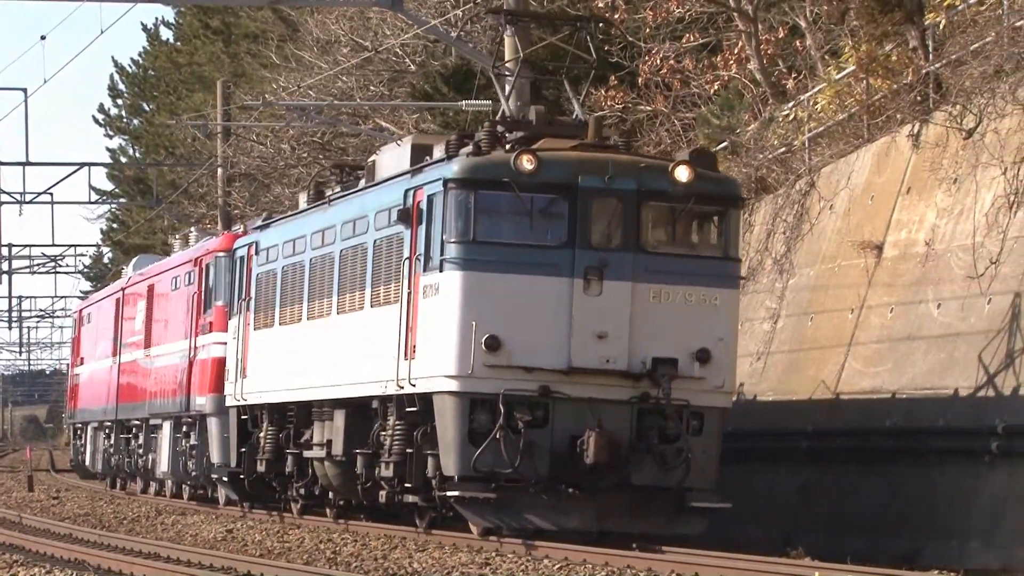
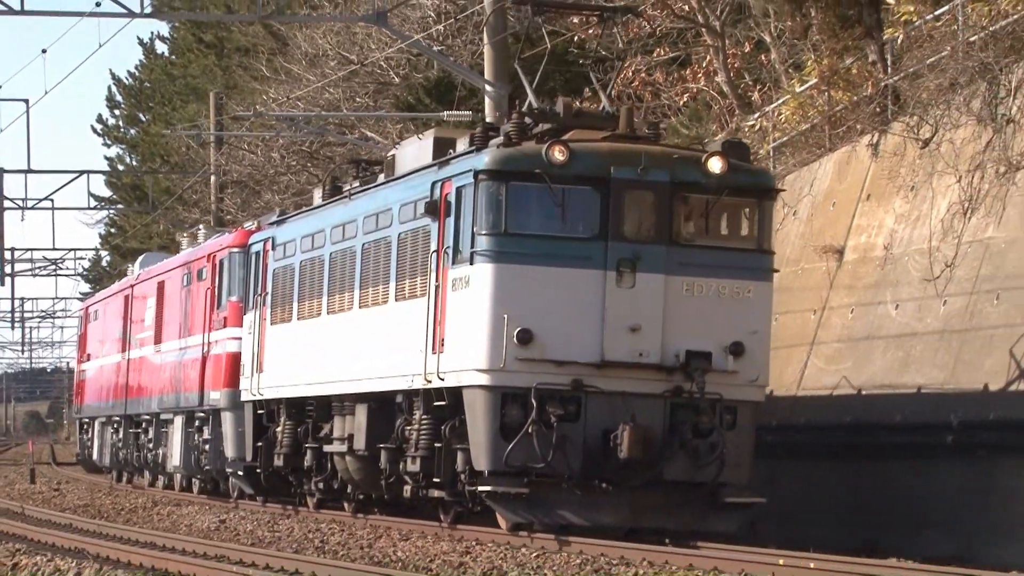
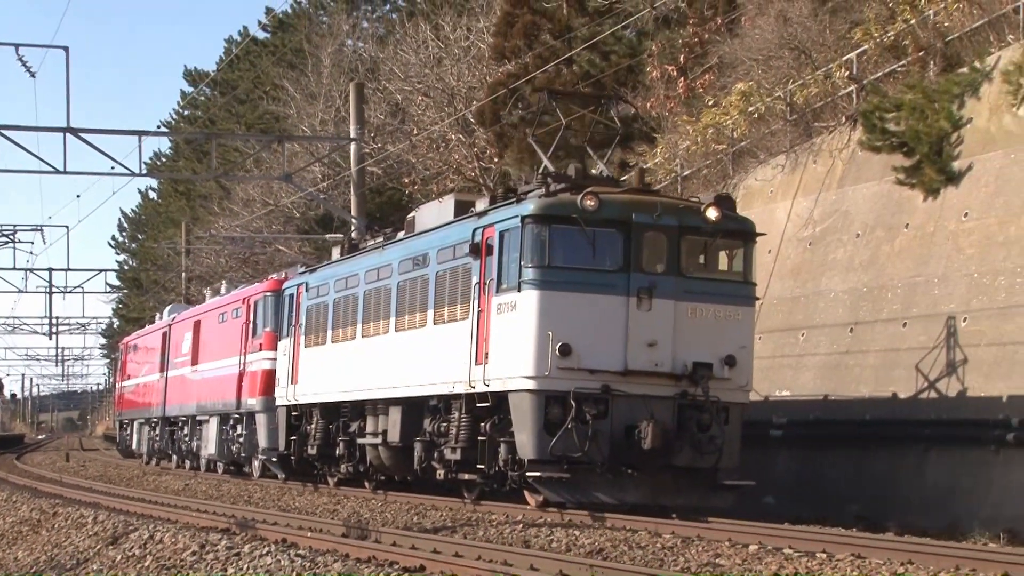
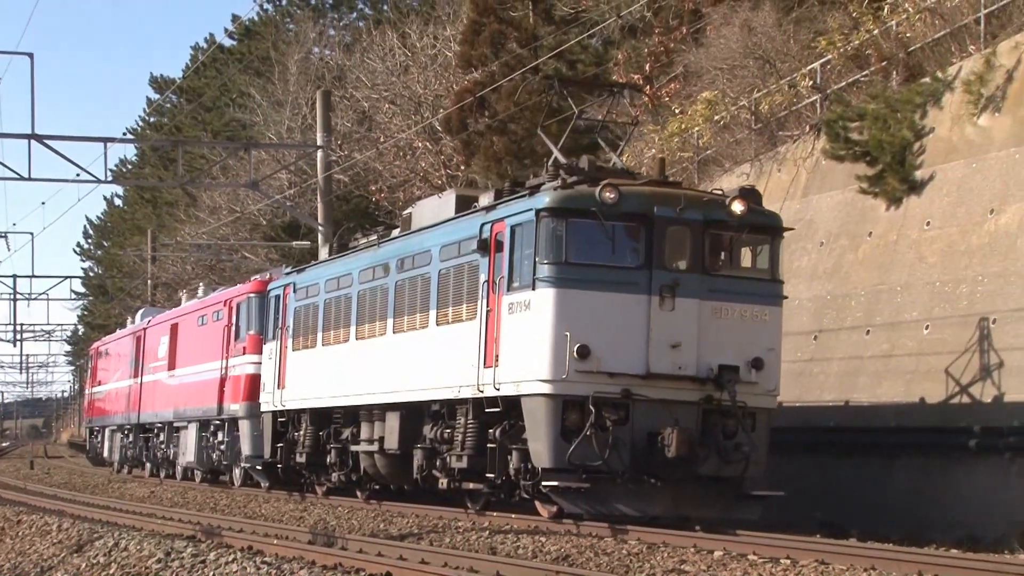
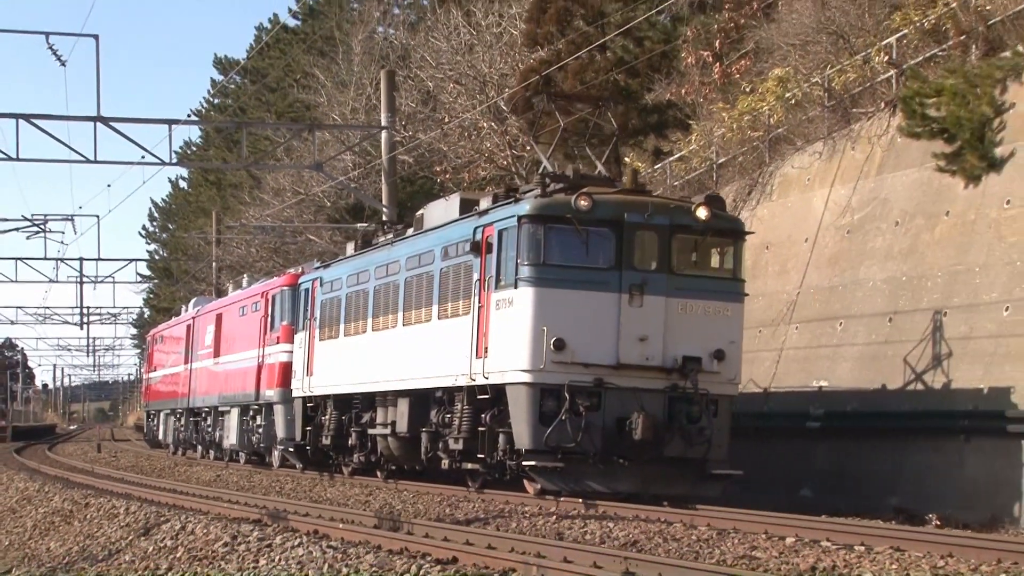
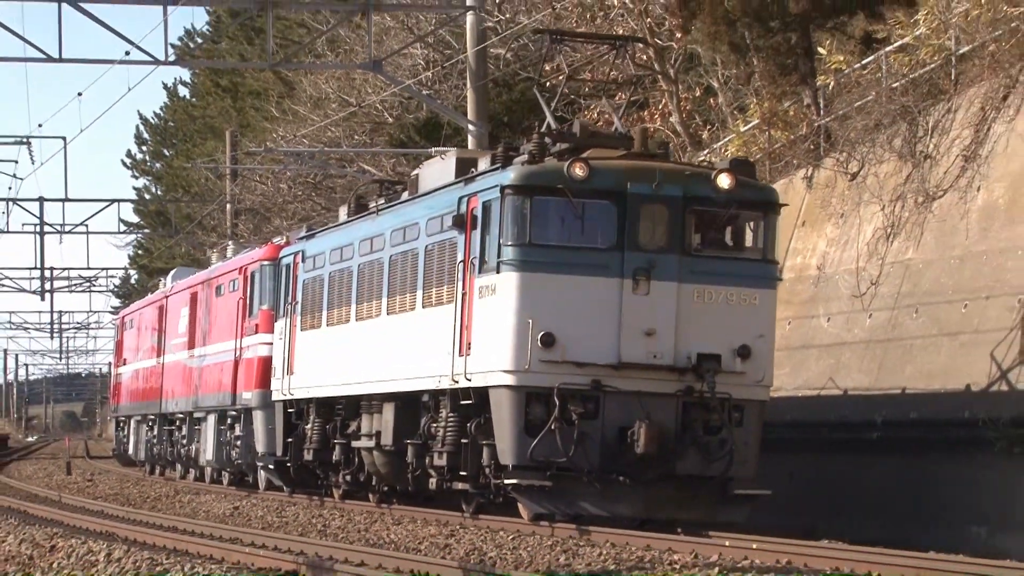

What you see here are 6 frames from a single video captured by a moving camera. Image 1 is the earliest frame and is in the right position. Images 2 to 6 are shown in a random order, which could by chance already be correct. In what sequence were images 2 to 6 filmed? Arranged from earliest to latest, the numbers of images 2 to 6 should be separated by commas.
2, 6, 5, 3, 4
